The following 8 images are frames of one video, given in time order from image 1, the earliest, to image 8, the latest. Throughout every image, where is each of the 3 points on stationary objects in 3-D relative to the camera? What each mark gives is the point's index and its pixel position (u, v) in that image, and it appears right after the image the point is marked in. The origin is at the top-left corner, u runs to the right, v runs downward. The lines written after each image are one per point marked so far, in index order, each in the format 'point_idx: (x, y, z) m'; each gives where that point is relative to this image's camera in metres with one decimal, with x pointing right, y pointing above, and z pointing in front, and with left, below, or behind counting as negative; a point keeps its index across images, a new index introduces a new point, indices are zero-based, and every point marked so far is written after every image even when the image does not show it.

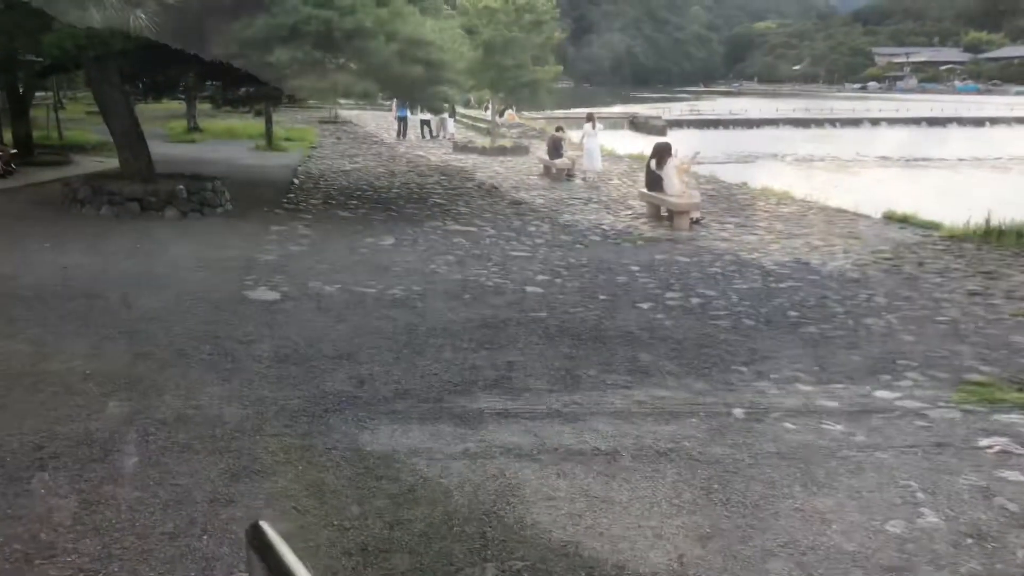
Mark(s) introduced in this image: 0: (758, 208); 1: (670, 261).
0: (+3.5, +1.2, +12.7) m
1: (+1.5, +0.3, +8.6) m
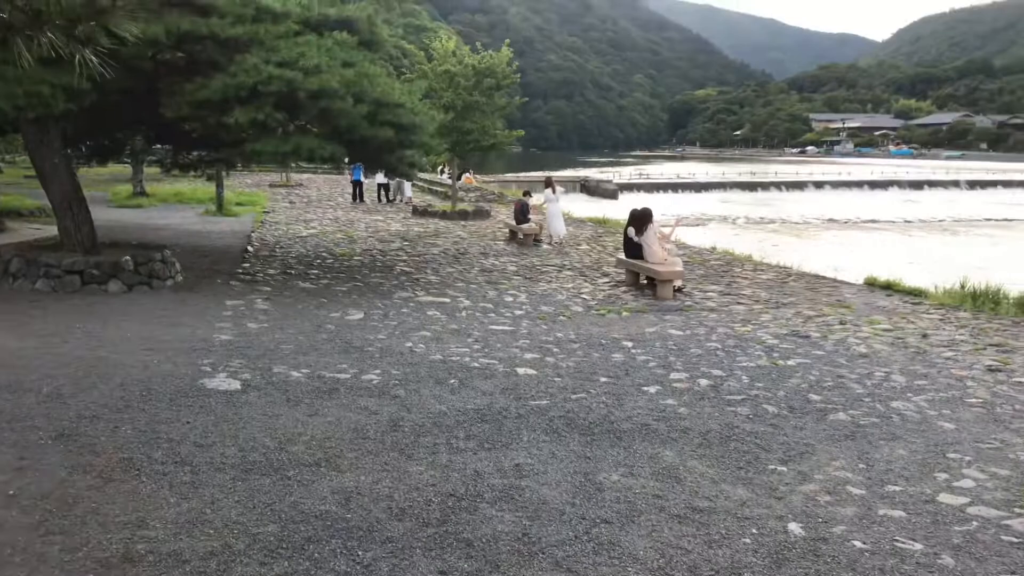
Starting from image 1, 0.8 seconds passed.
0: (+3.1, +0.2, +12.2) m
1: (+1.3, -0.4, +8.0) m
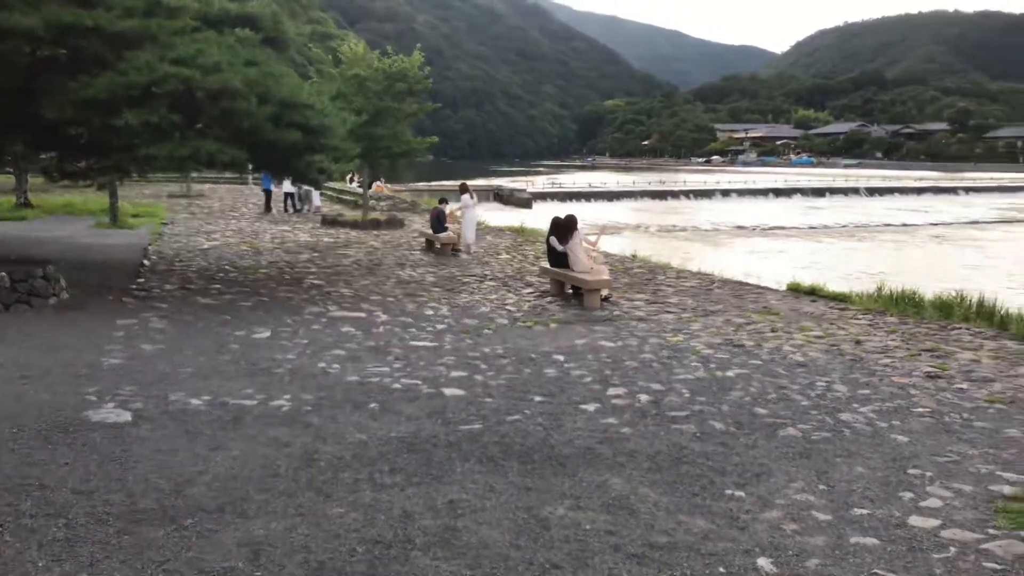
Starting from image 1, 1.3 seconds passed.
0: (+2.0, +0.1, +12.0) m
1: (+0.7, -0.5, +7.6) m
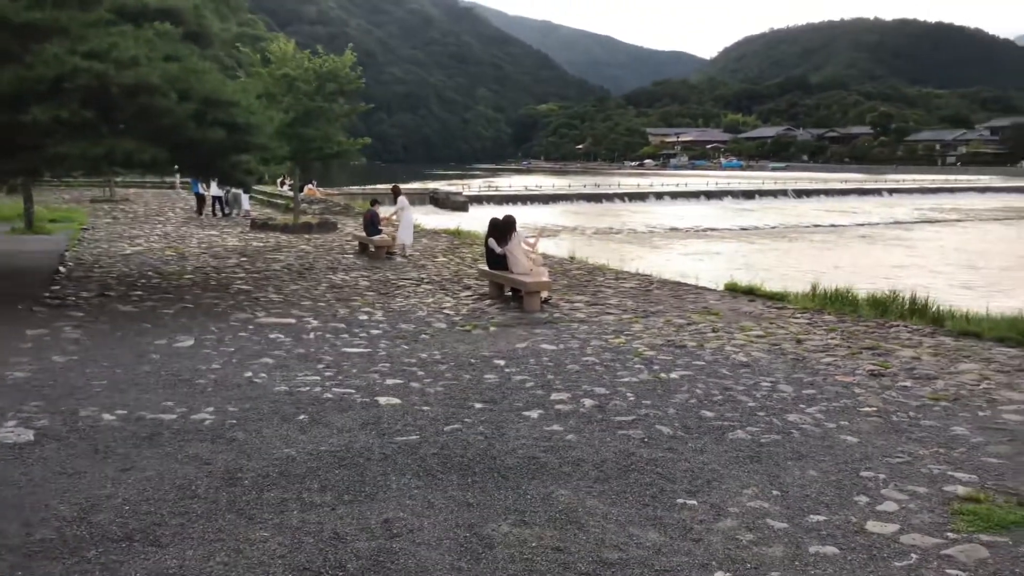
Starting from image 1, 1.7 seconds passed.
0: (+1.1, +0.1, +11.9) m
1: (+0.2, -0.5, +7.4) m
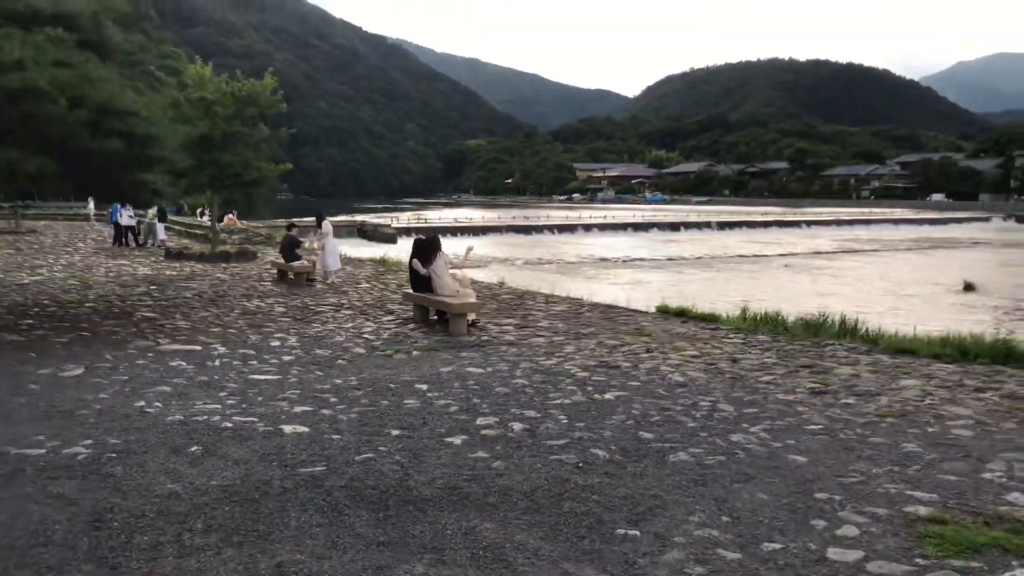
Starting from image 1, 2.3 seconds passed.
0: (+0.2, -0.2, +11.5) m
1: (-0.4, -0.7, +6.9) m
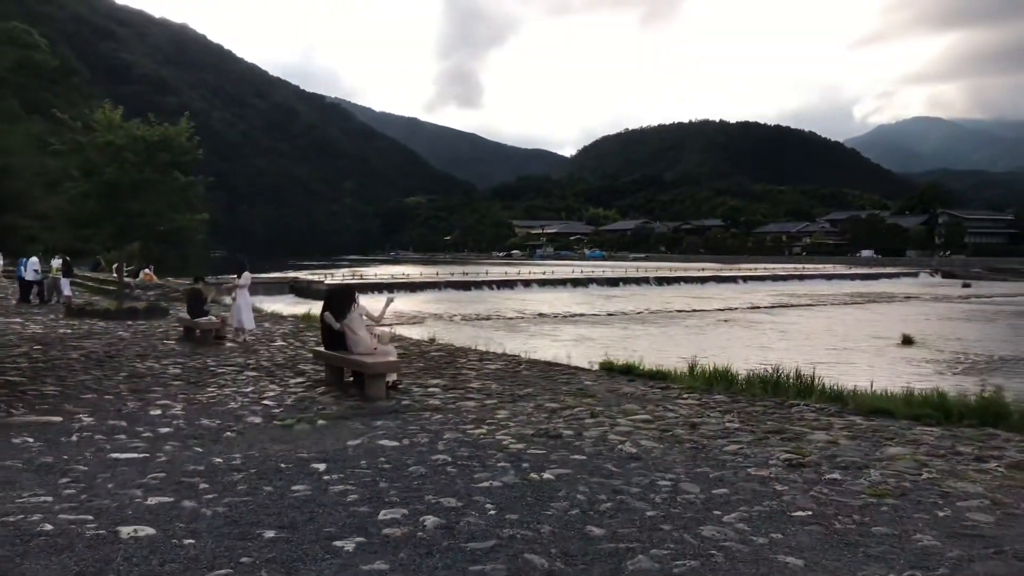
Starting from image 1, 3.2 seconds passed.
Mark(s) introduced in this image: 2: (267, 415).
0: (-0.6, -0.9, +10.4) m
1: (-0.9, -1.0, +5.8) m
2: (-1.9, -1.0, +7.0) m
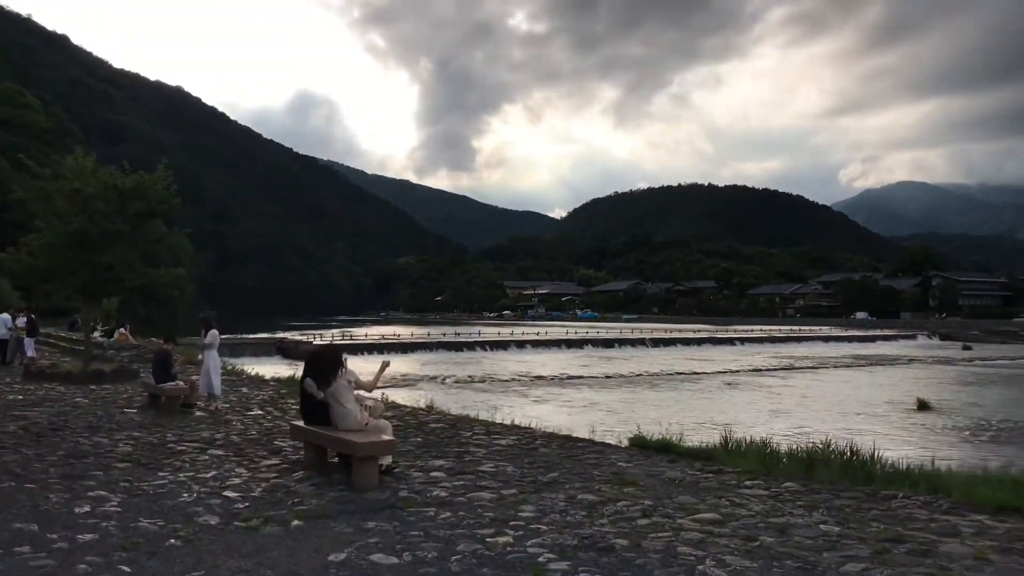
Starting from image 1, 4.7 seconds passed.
0: (-0.5, -1.5, +8.8) m
1: (-0.7, -1.3, +4.2) m
2: (-1.7, -1.4, +5.4) m
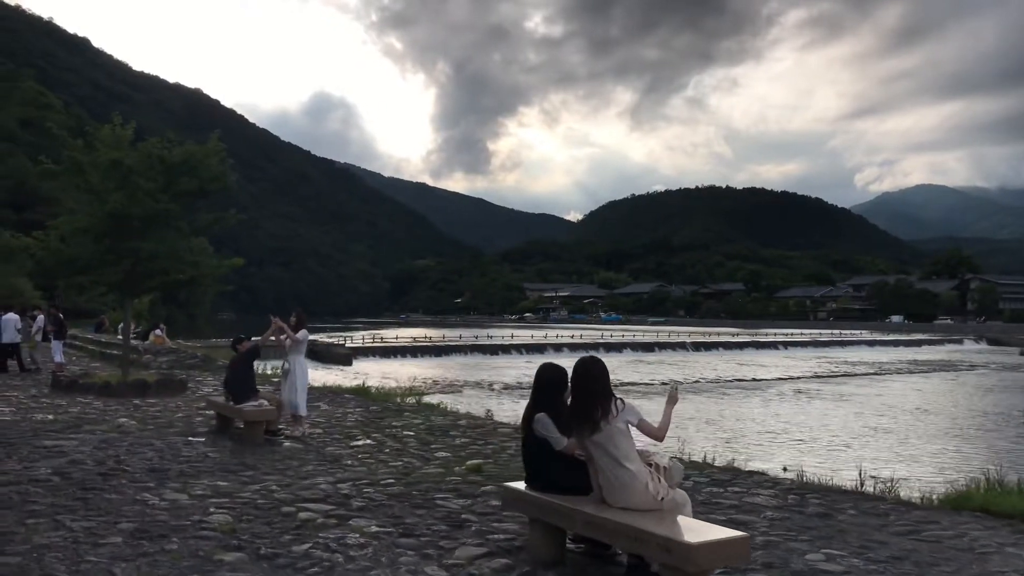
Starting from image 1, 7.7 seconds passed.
0: (+1.3, -1.4, +6.0) m
1: (+0.9, -1.2, +1.4) m
2: (-0.1, -1.2, +2.7) m
